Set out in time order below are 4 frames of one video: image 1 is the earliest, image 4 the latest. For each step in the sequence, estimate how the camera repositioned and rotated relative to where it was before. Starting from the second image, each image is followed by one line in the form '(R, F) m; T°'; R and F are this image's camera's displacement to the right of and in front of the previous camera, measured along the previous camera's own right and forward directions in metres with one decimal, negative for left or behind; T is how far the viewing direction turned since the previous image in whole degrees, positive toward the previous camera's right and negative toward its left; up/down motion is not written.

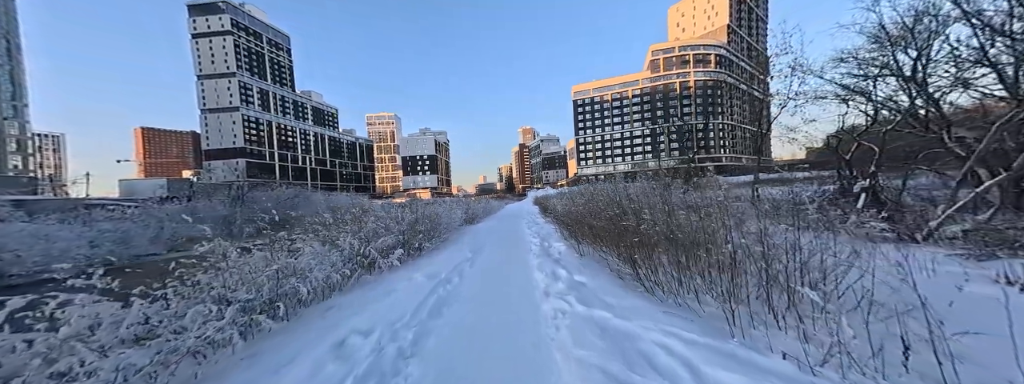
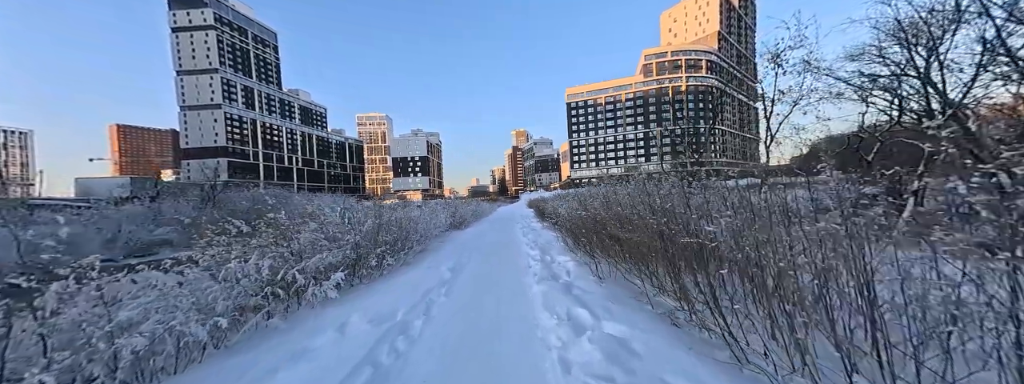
(0.0, +0.6) m; +2°
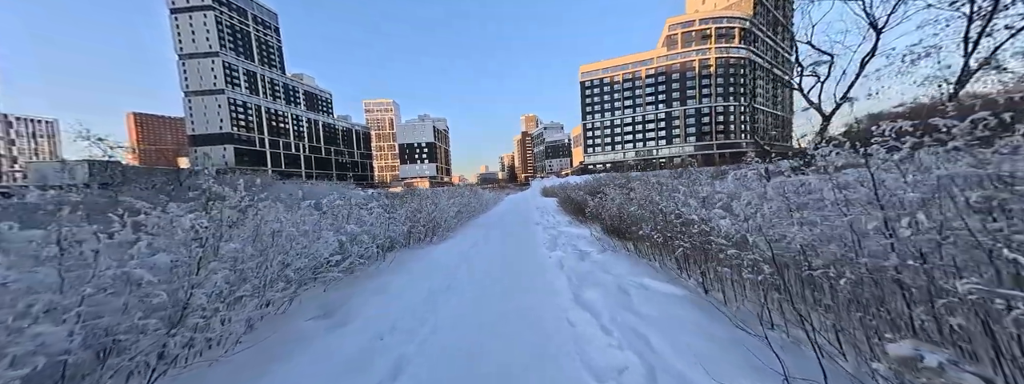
(-0.1, +2.2) m; -2°
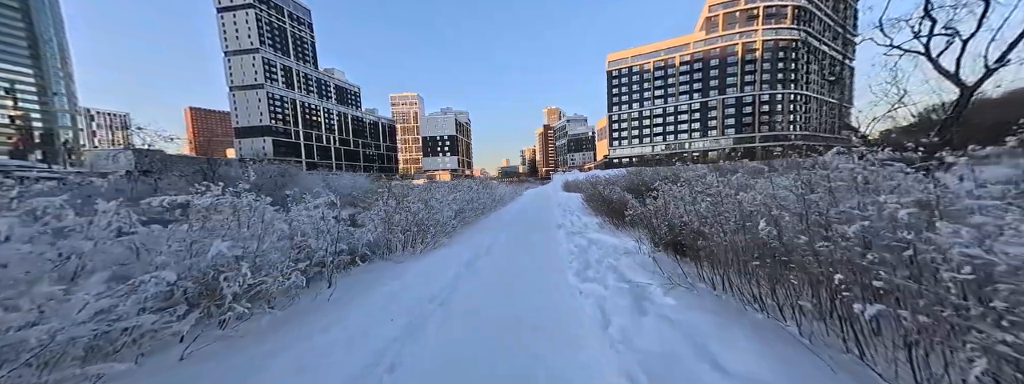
(0.0, +0.7) m; -4°
